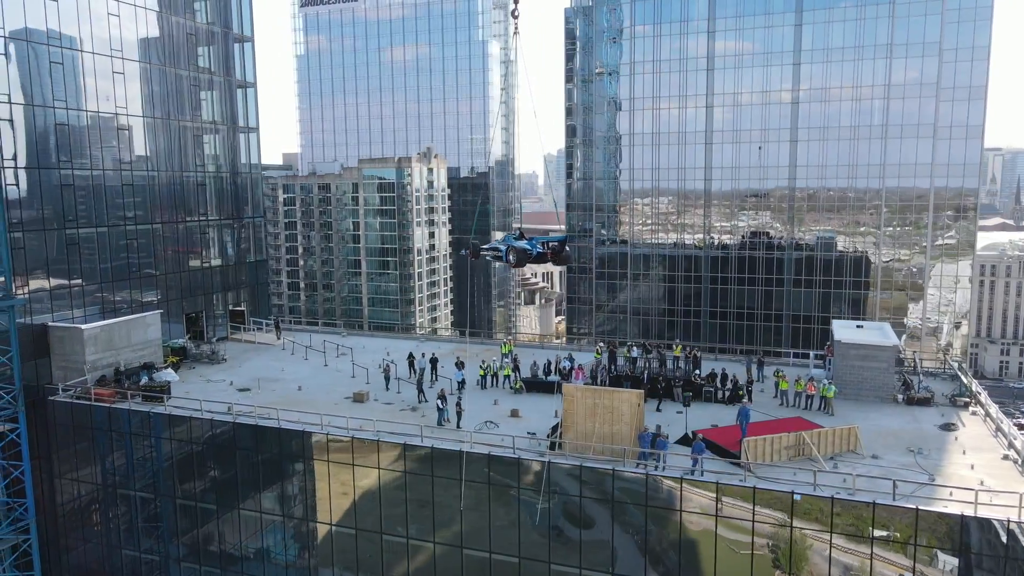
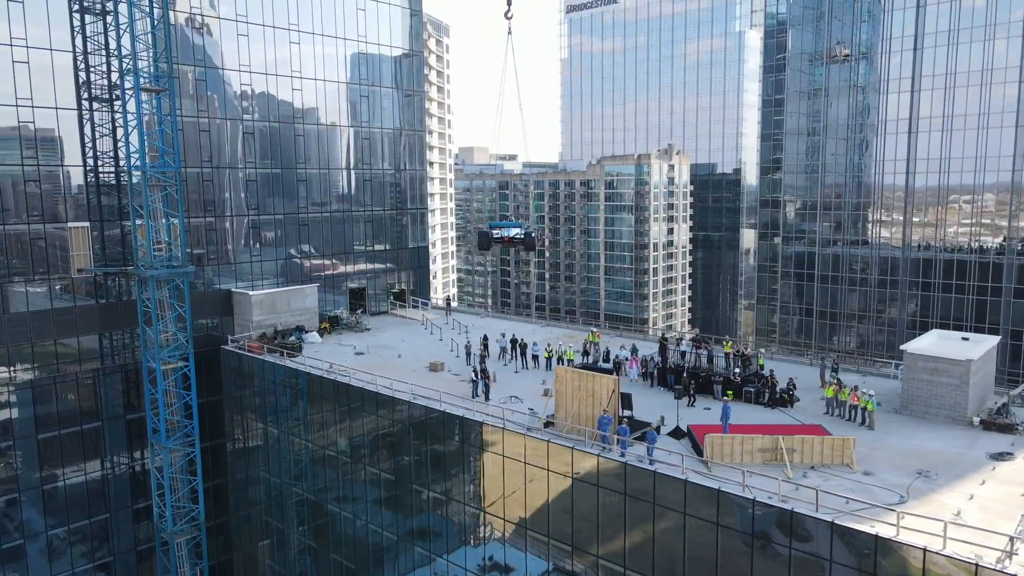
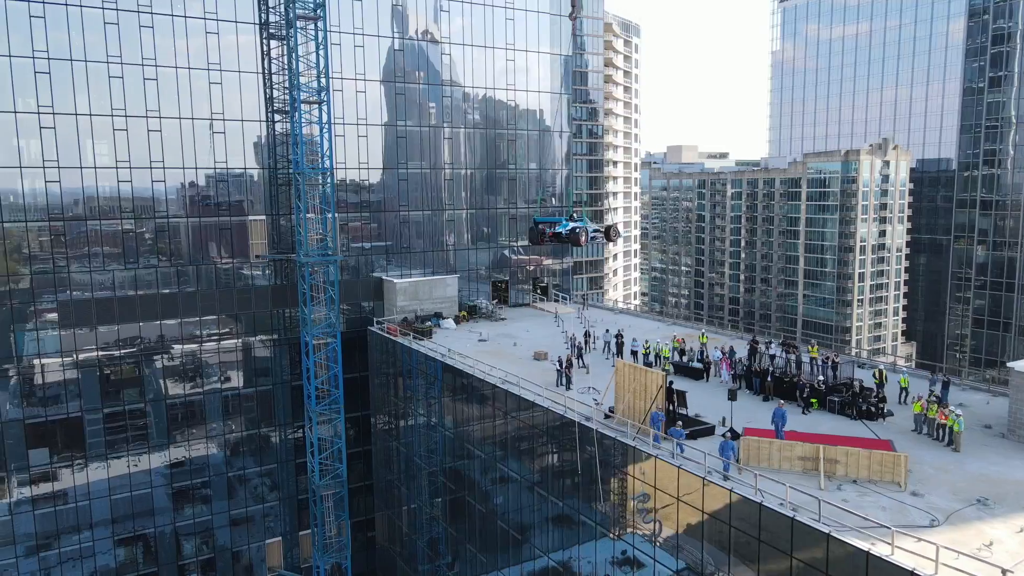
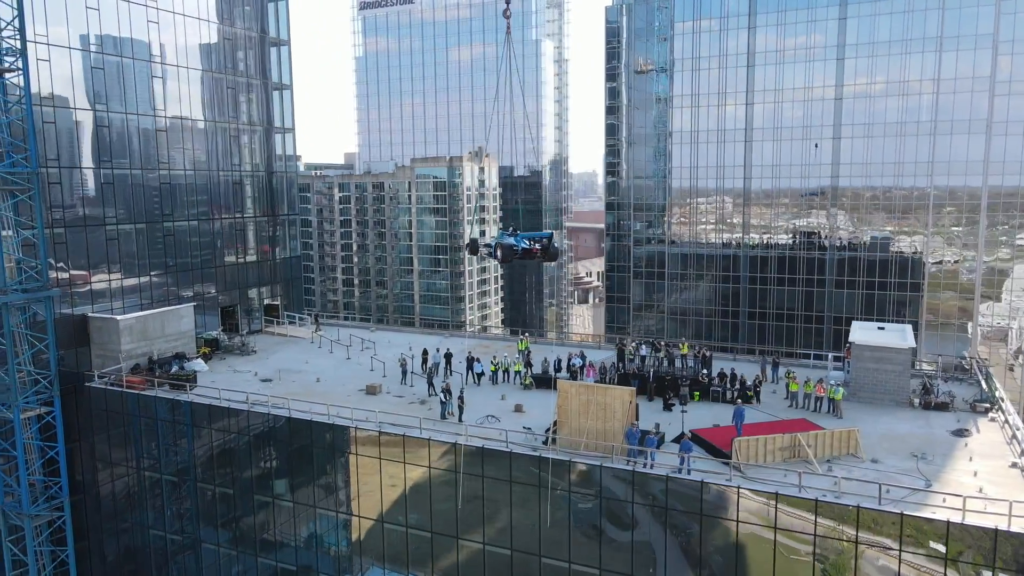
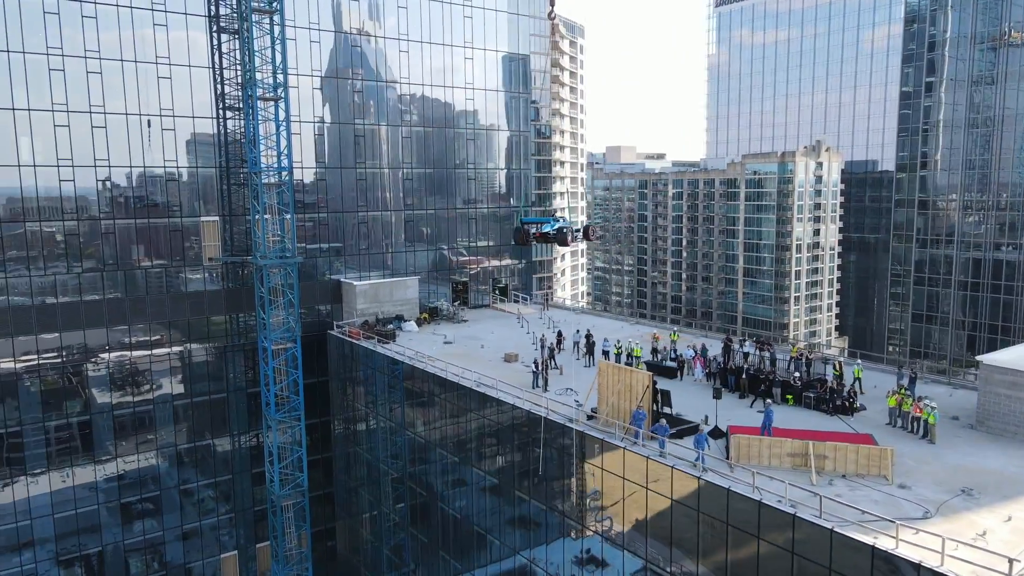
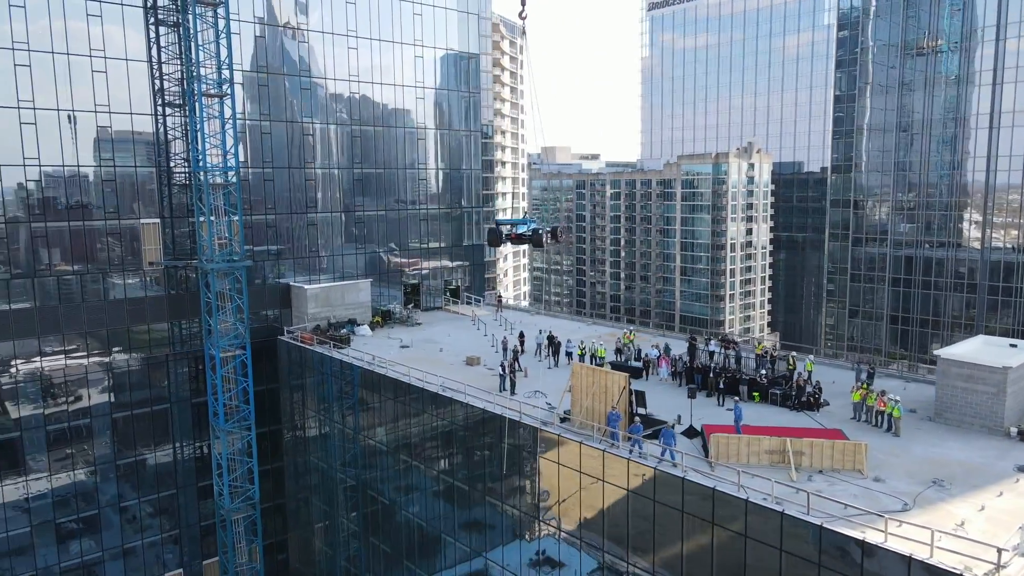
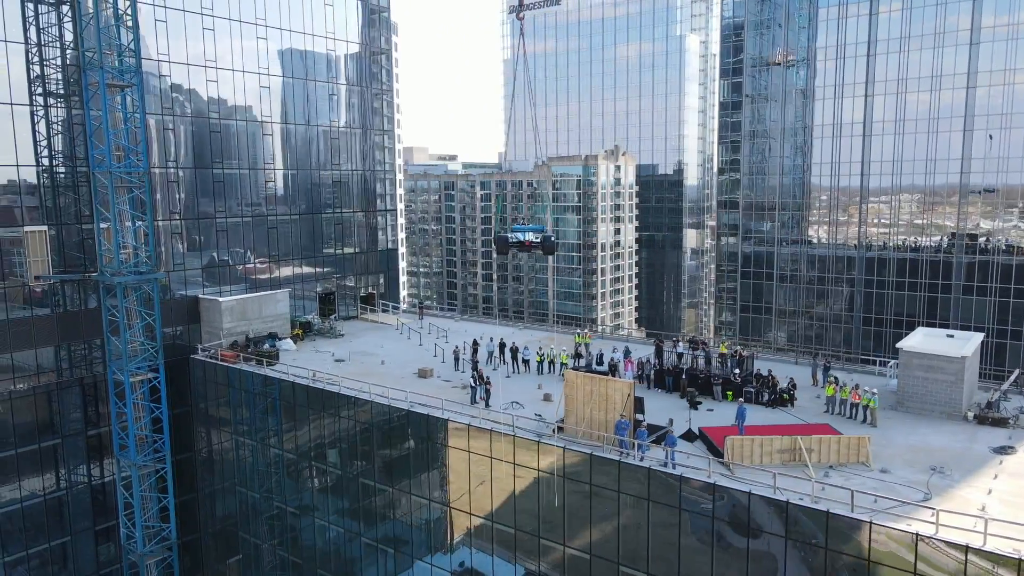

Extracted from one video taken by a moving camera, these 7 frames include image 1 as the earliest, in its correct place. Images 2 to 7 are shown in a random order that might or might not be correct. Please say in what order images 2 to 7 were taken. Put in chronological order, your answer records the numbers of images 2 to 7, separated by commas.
4, 7, 2, 6, 5, 3
